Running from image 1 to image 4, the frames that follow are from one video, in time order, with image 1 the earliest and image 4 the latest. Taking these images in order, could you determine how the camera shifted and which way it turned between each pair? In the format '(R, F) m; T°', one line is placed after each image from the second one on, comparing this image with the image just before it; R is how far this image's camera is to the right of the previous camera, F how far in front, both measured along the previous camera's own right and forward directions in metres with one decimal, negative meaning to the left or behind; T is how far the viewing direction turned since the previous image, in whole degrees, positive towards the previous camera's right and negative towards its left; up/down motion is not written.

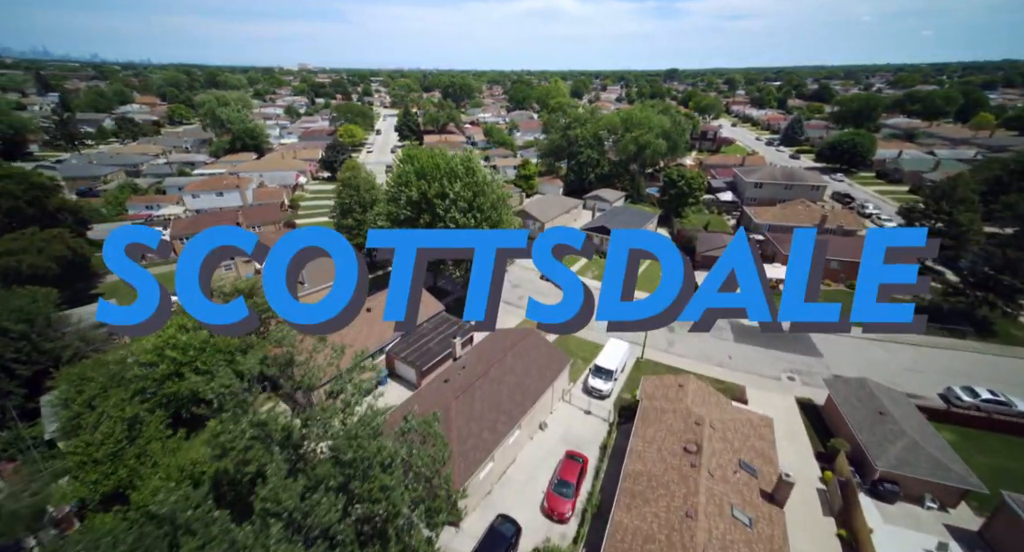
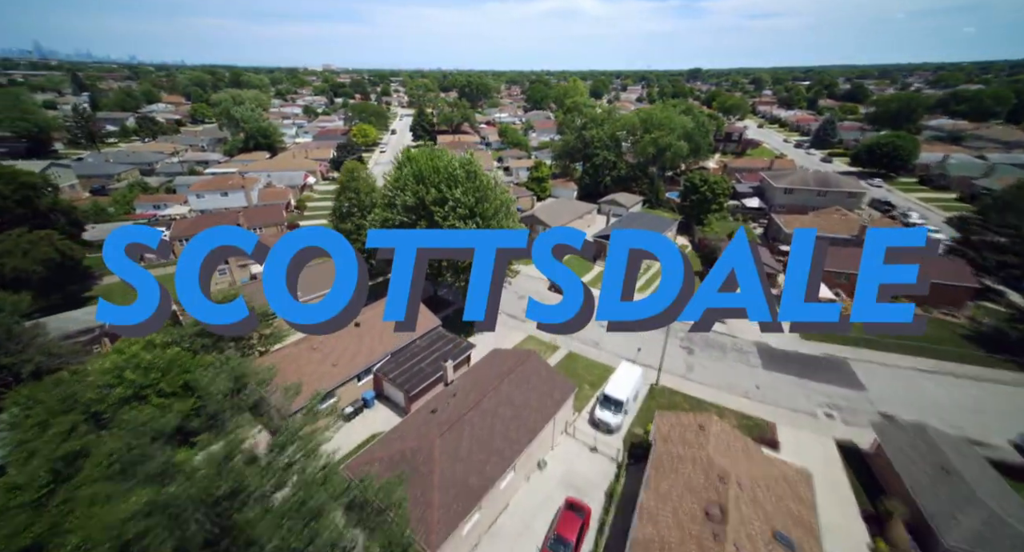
(+0.9, +2.7) m; -2°
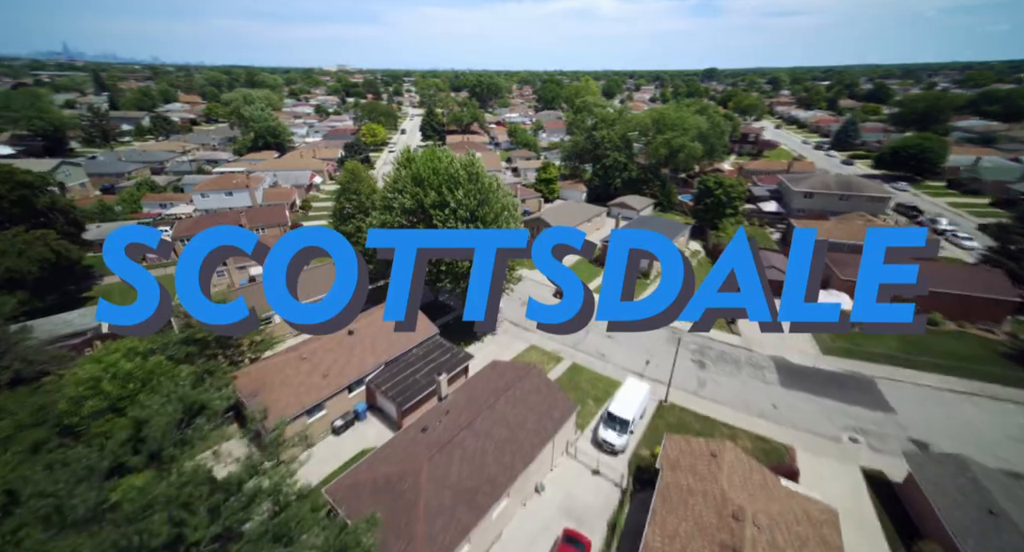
(+0.6, +1.4) m; -1°
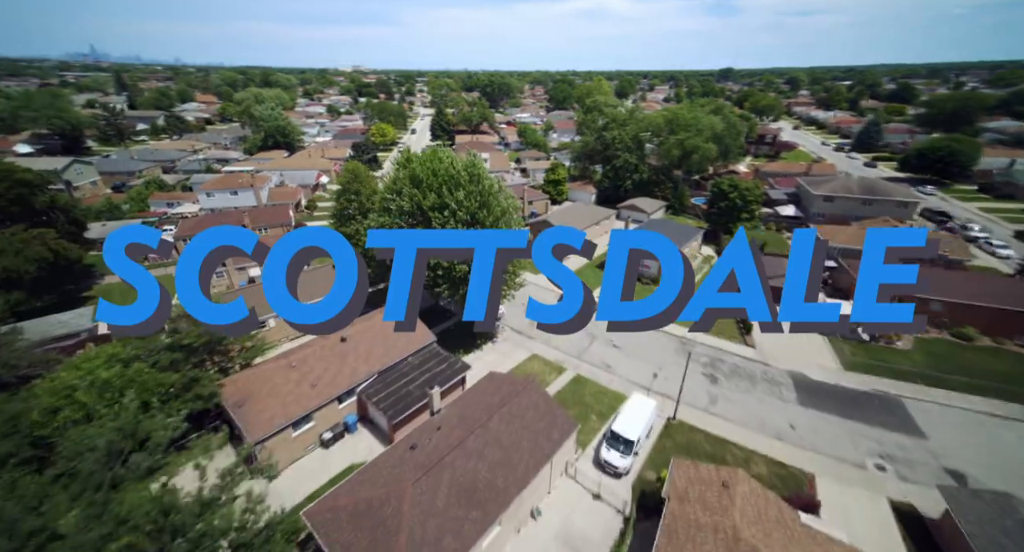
(+0.6, +1.3) m; -2°
